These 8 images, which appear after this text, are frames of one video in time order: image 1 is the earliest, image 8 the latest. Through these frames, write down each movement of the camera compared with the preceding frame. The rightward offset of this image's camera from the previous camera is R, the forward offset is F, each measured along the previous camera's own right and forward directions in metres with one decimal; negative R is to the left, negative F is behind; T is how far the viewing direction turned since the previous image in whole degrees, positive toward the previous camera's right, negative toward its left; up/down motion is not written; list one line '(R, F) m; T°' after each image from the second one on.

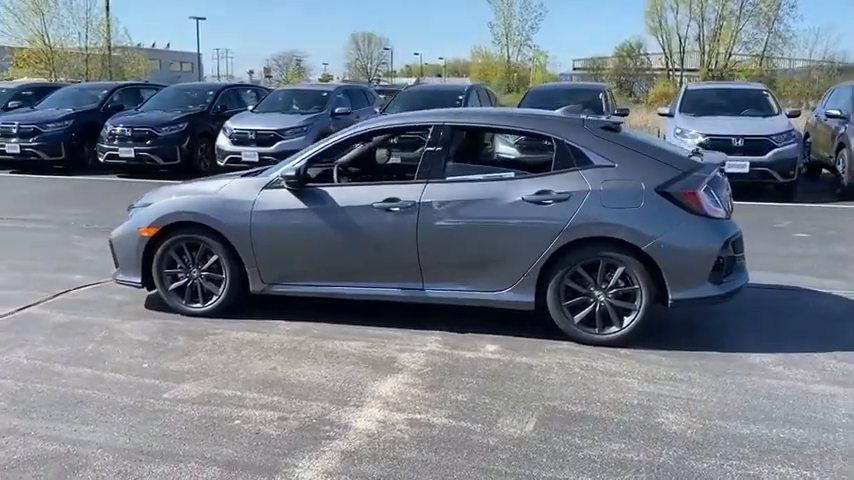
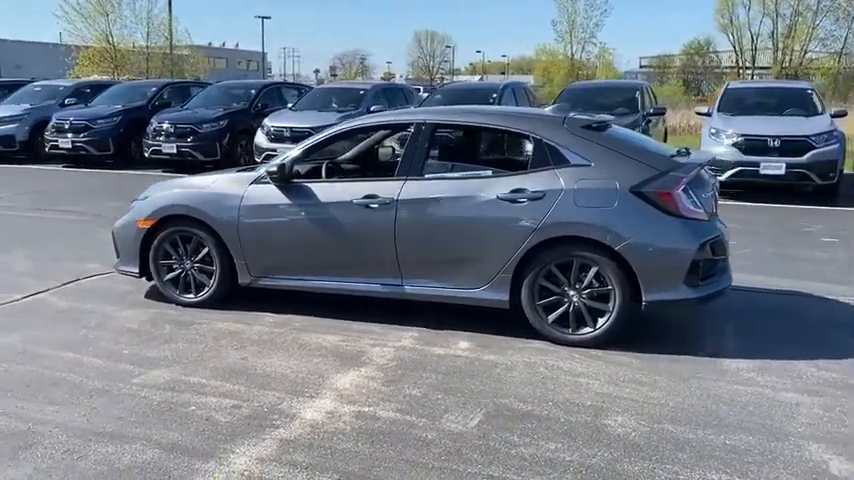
(+0.6, 0.0) m; -5°
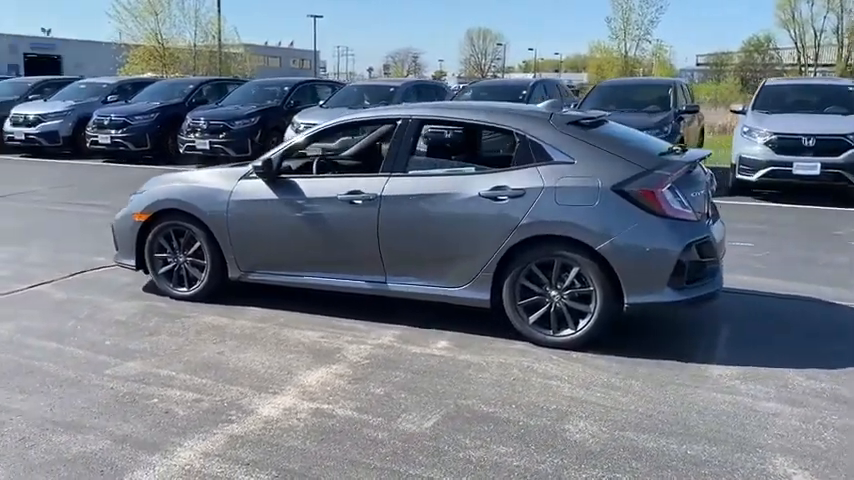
(+0.5, +0.1) m; -4°
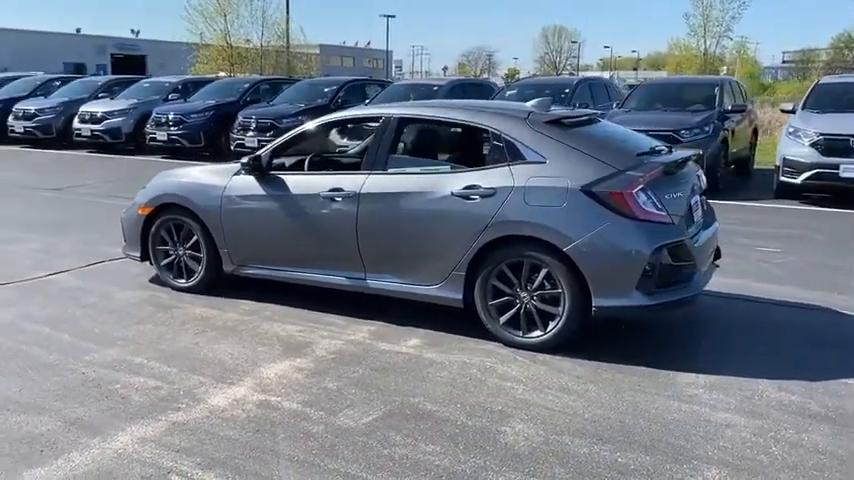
(+0.7, 0.0) m; -6°
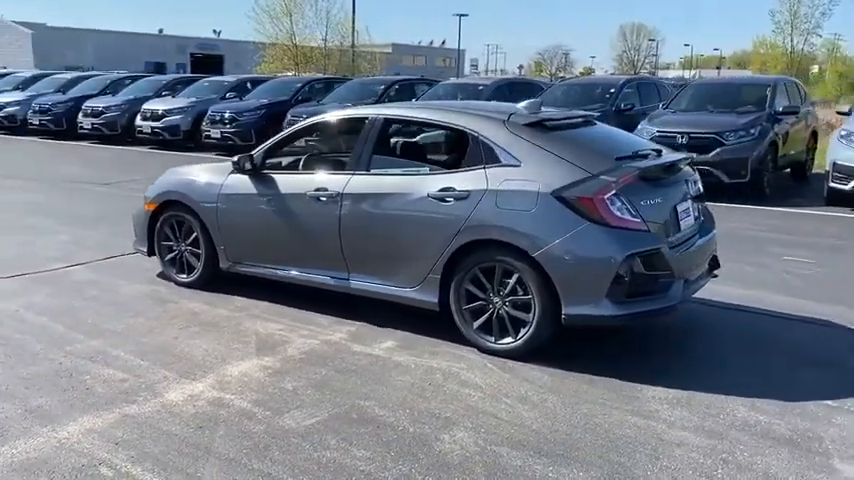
(+0.7, +0.1) m; -6°
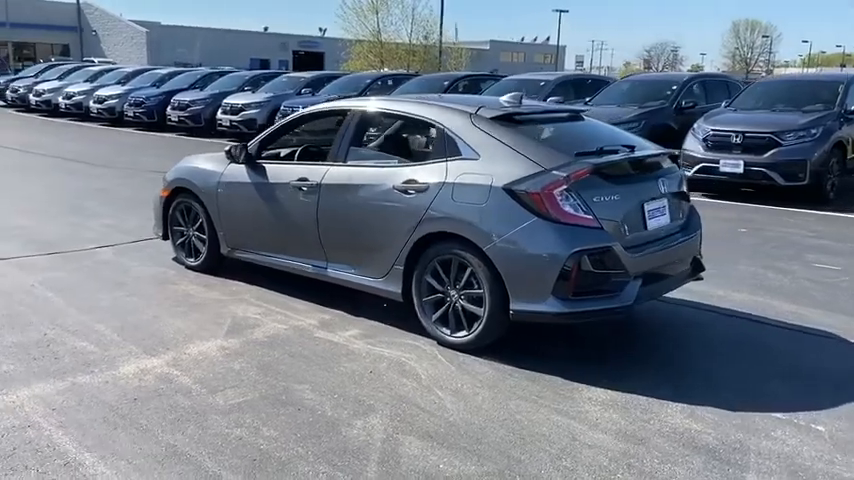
(+0.9, 0.0) m; -8°
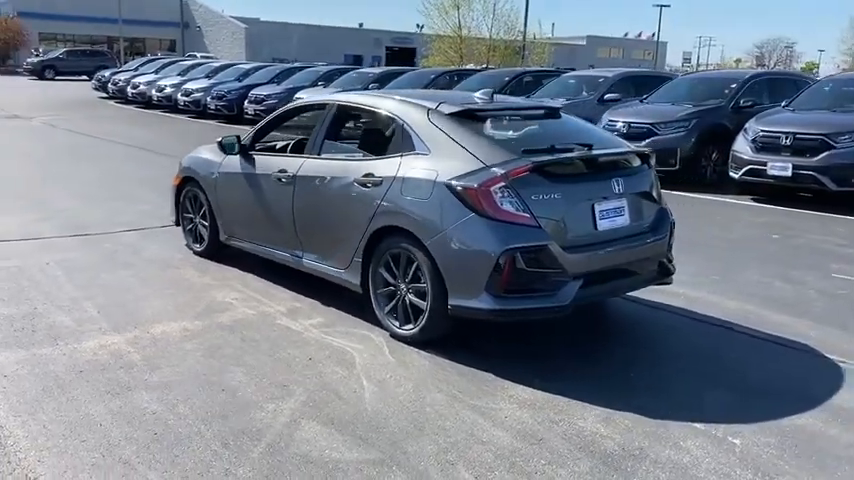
(+0.9, 0.0) m; -7°
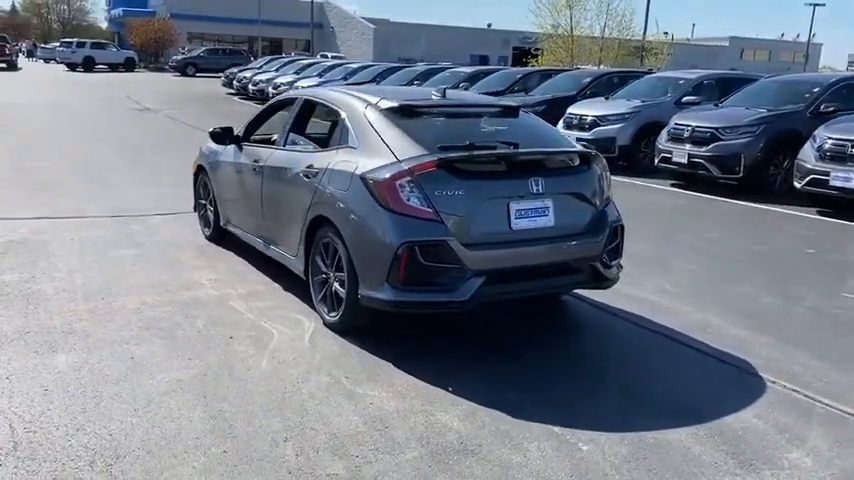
(+1.4, 0.0) m; -10°
